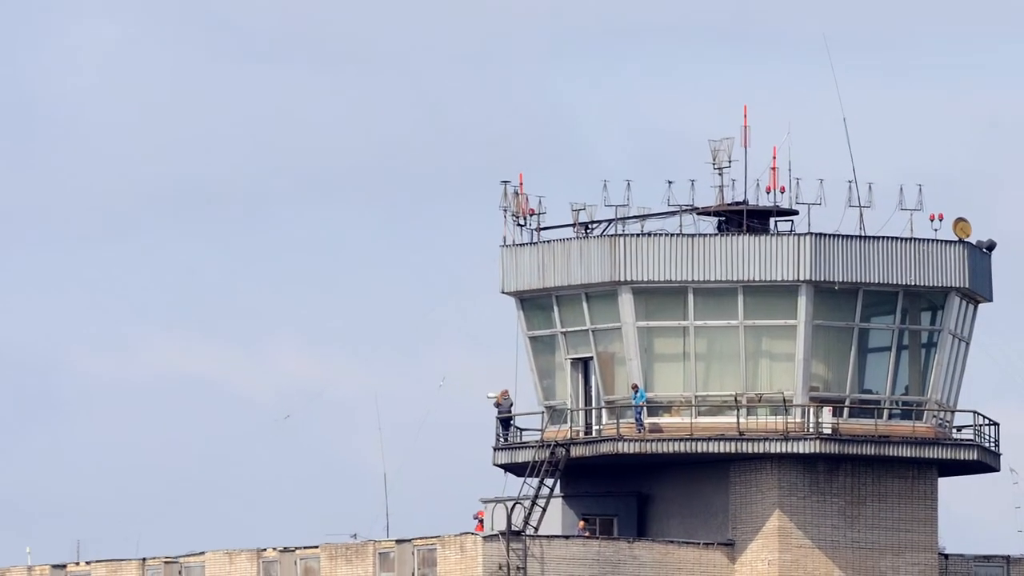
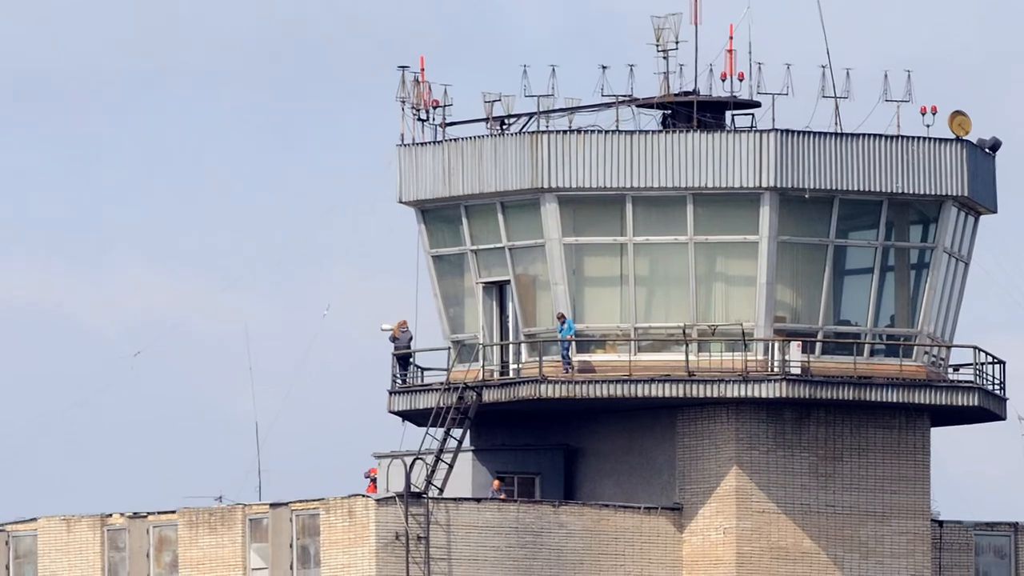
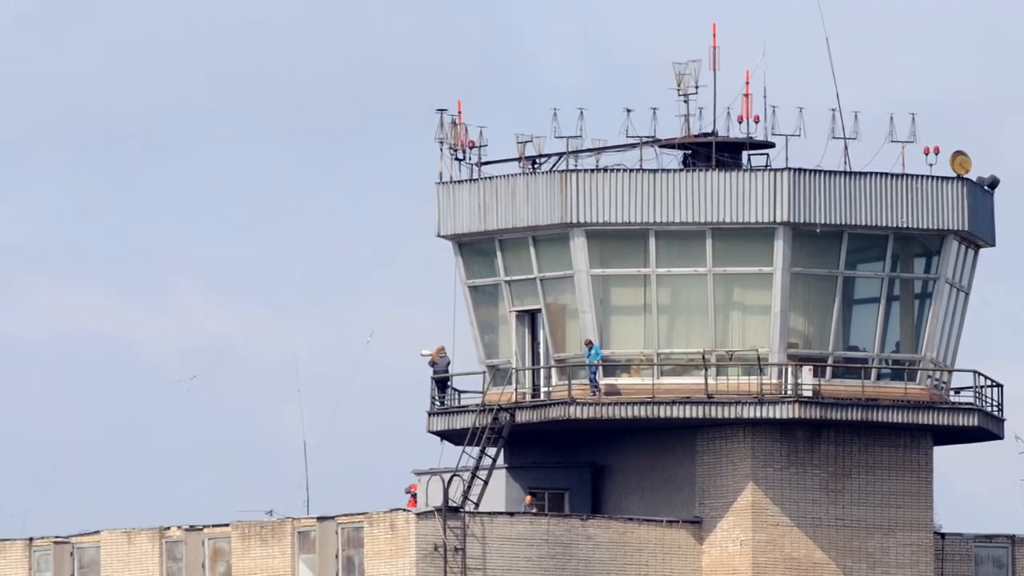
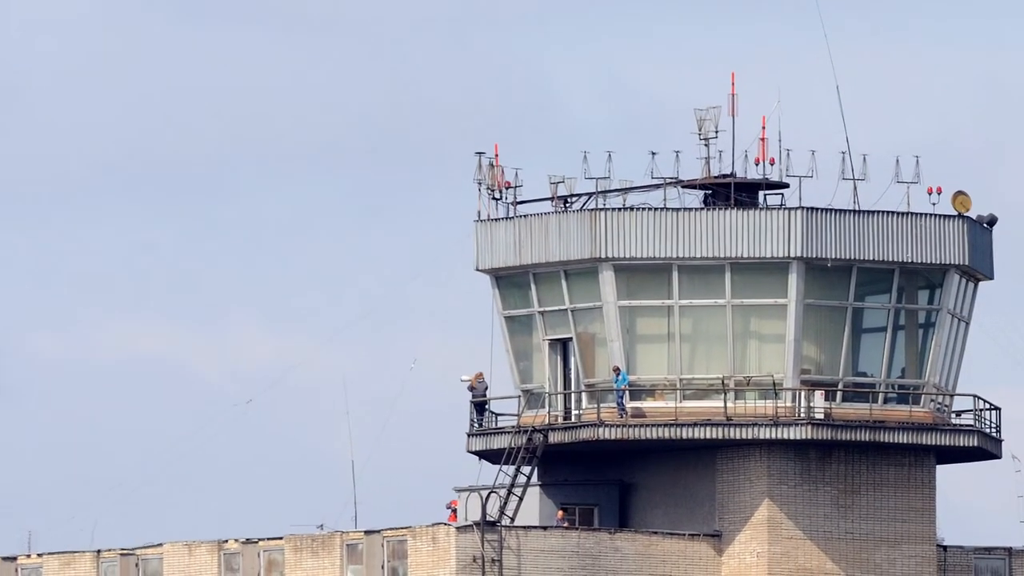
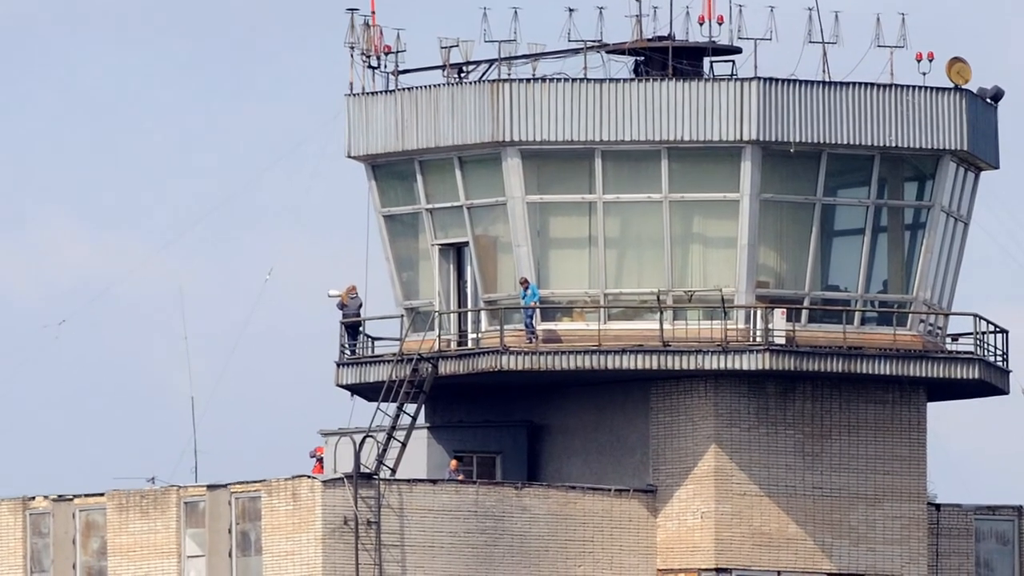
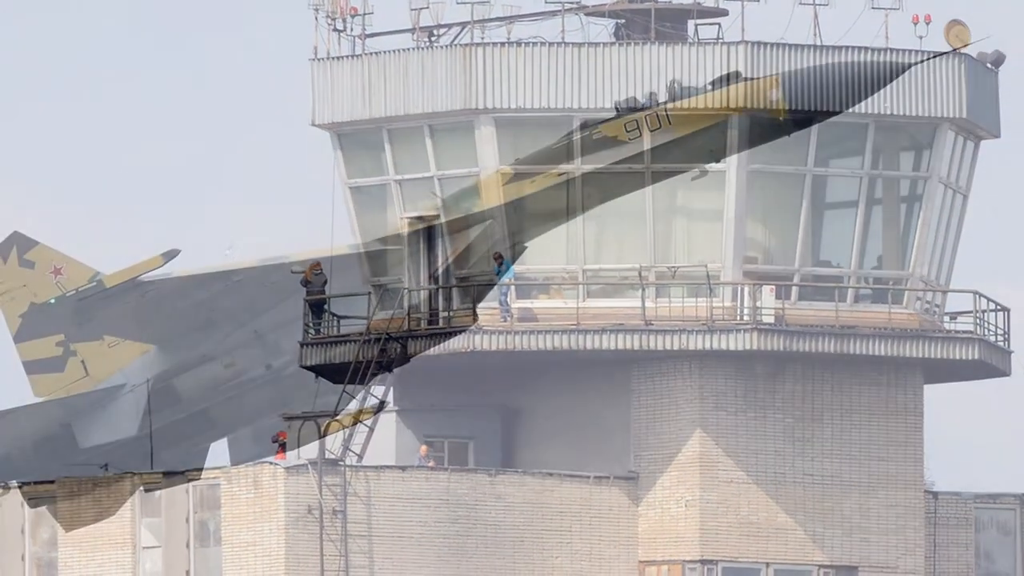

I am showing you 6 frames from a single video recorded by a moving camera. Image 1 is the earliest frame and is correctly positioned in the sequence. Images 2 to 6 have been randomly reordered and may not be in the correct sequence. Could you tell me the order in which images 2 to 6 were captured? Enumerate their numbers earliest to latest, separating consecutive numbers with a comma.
4, 3, 2, 5, 6
